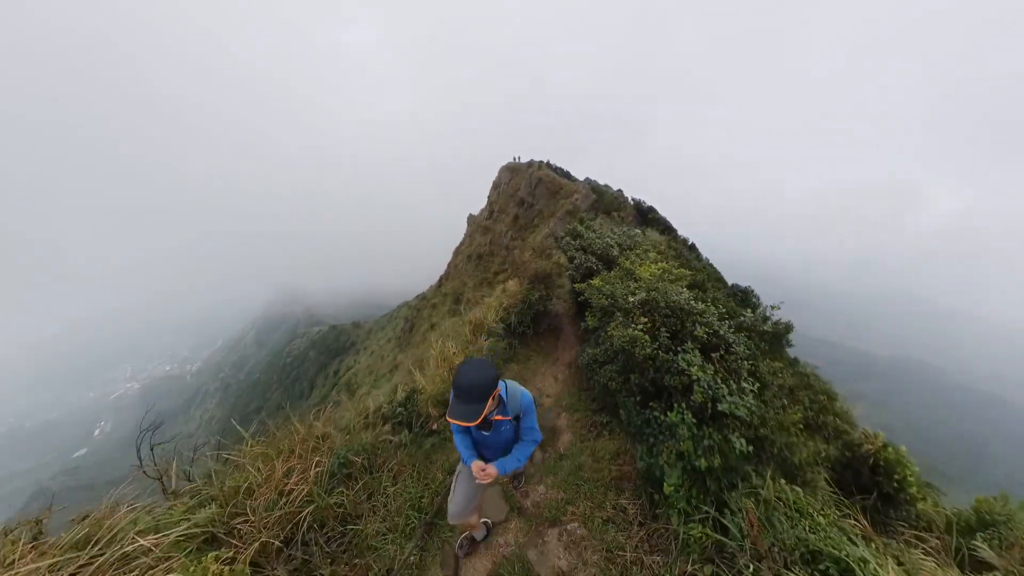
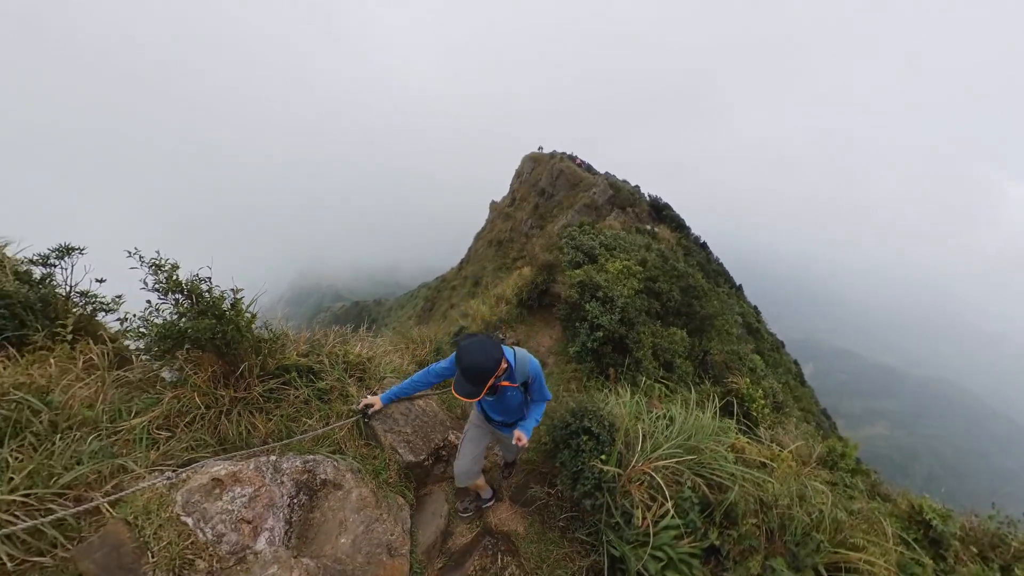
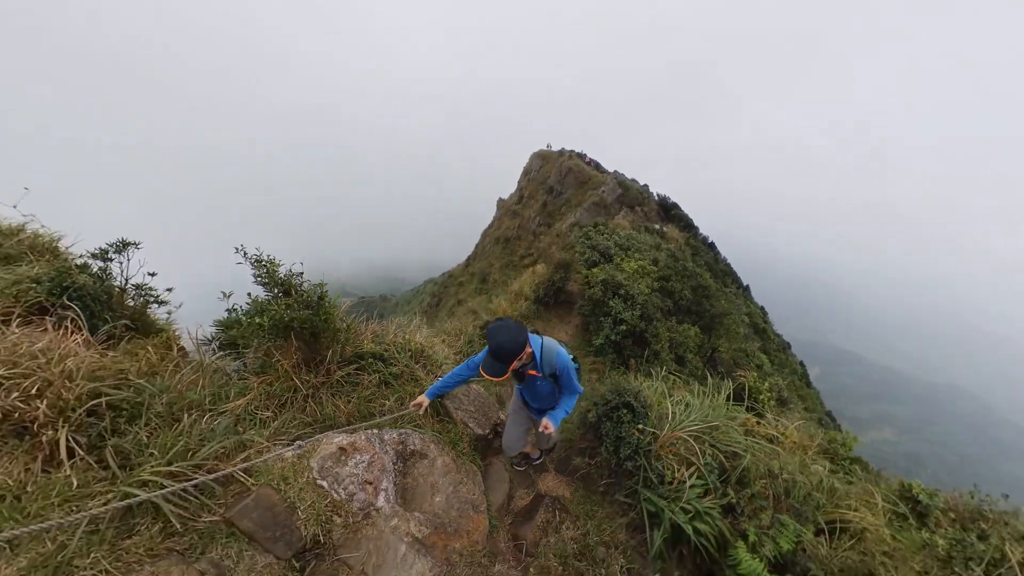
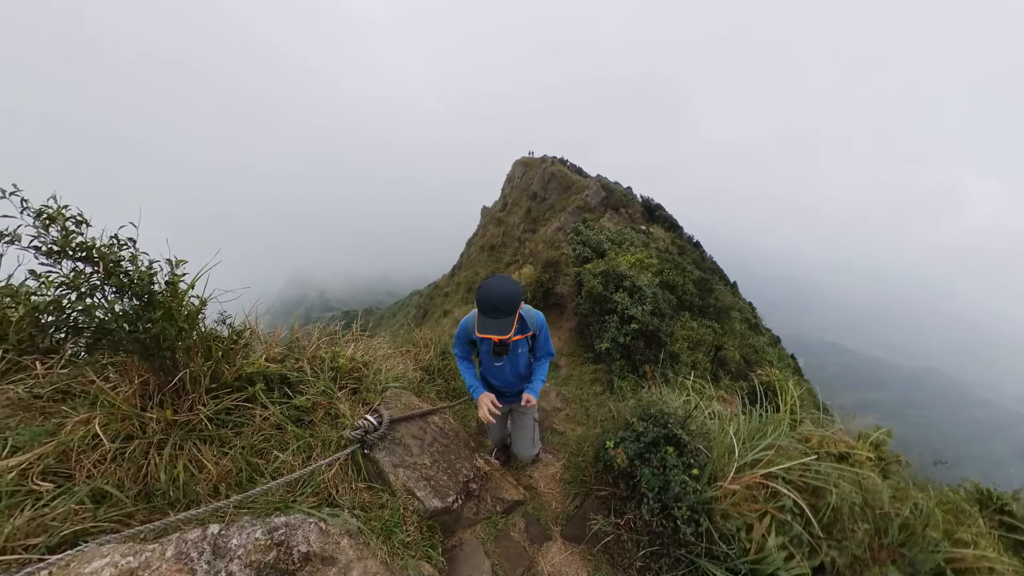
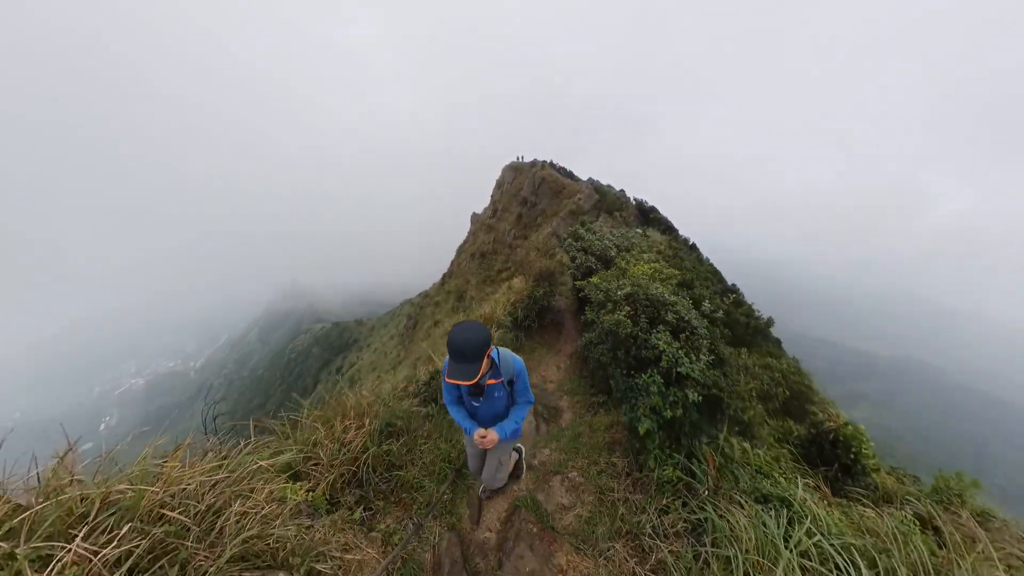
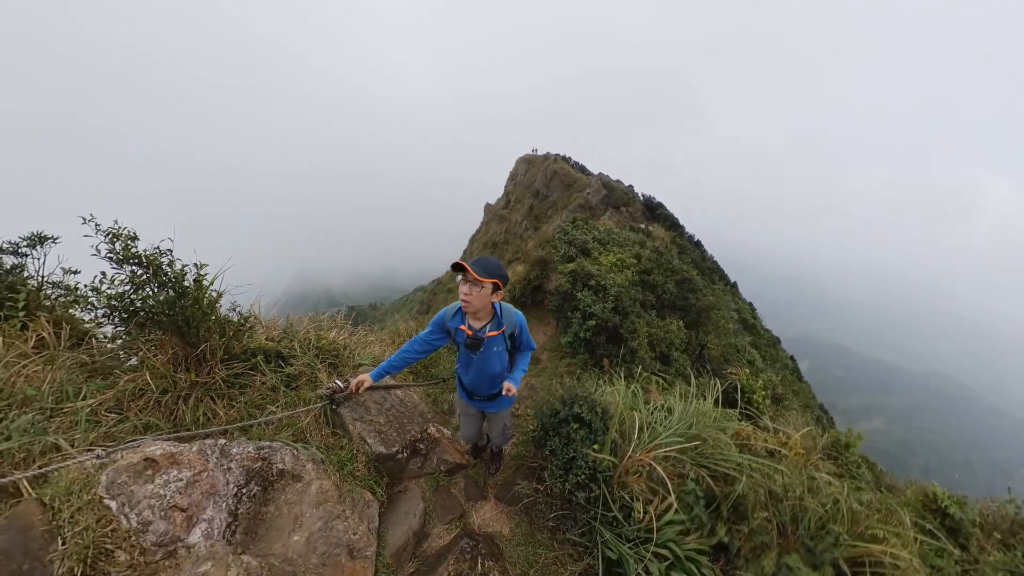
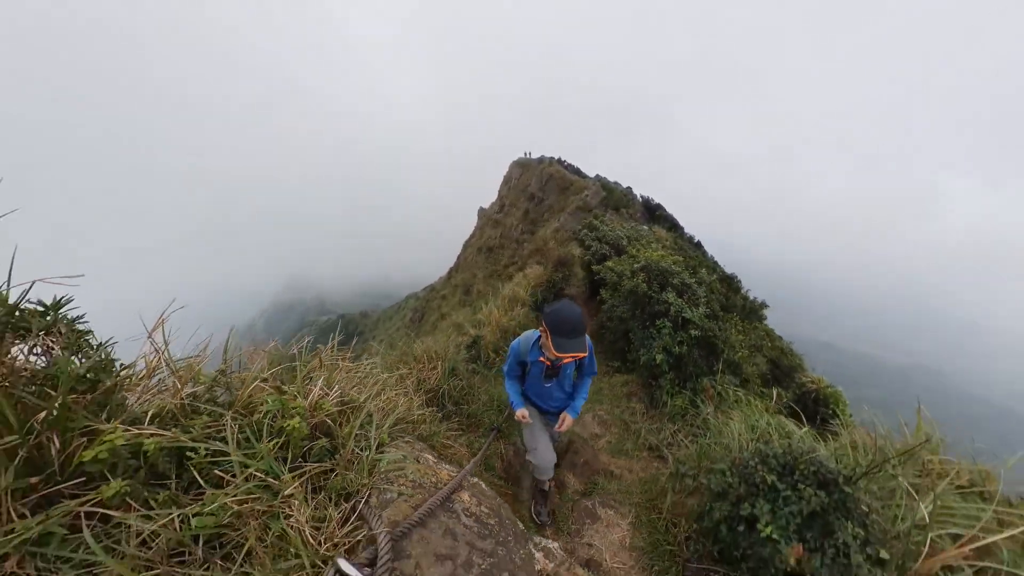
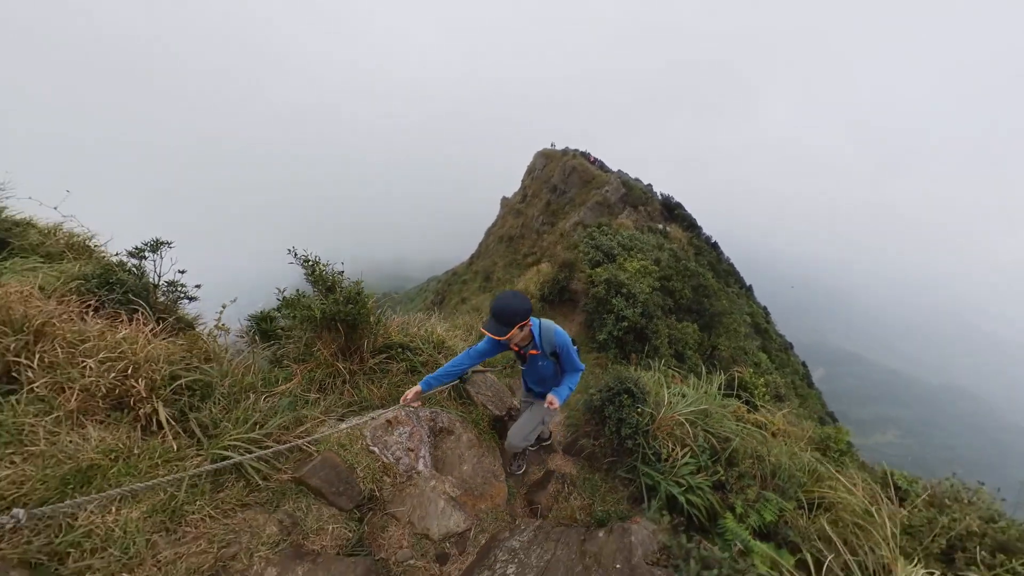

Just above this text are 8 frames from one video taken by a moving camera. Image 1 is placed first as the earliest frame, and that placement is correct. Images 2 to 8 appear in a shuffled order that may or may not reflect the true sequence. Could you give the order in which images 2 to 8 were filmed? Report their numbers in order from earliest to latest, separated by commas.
5, 7, 4, 6, 2, 3, 8
